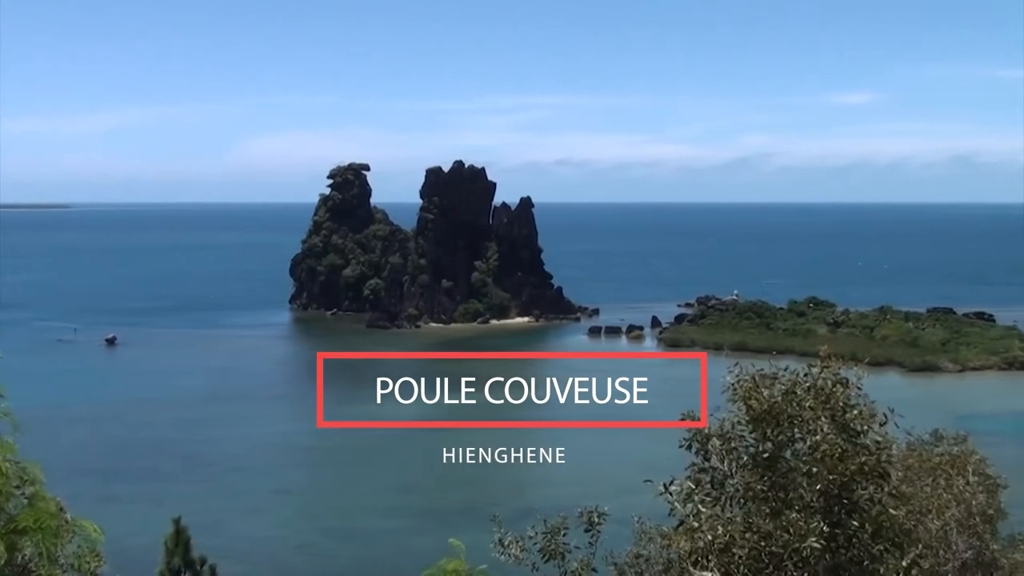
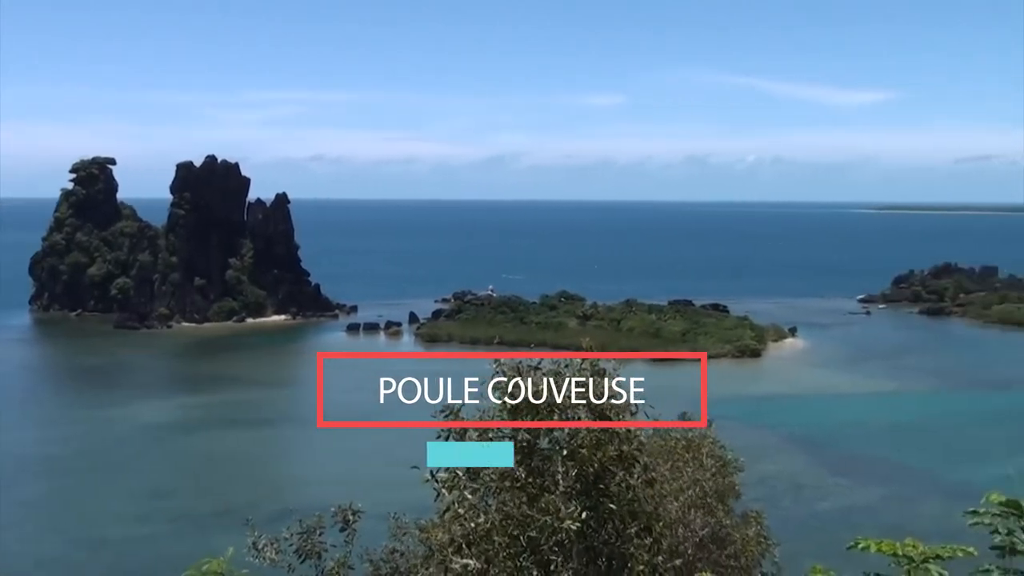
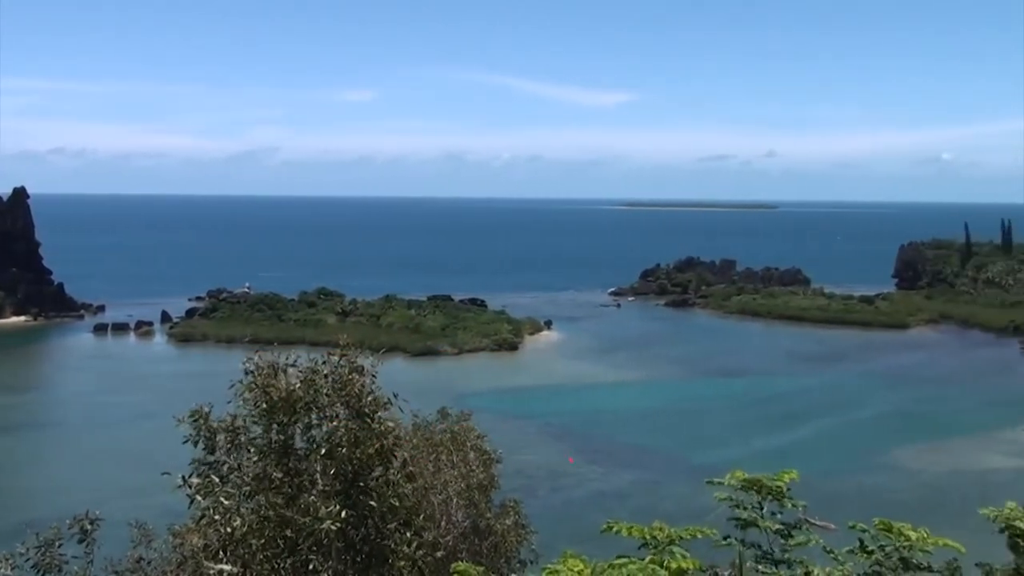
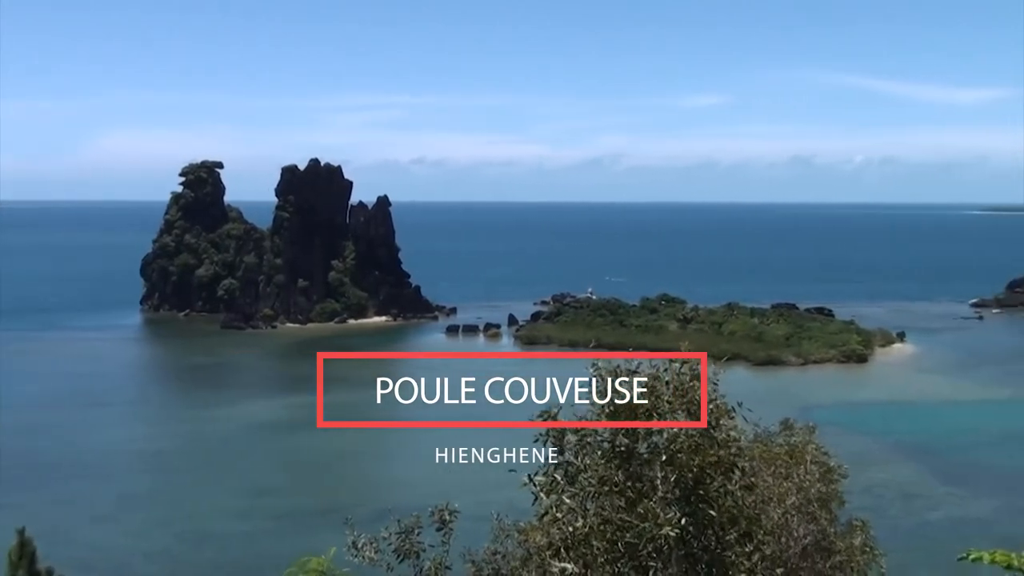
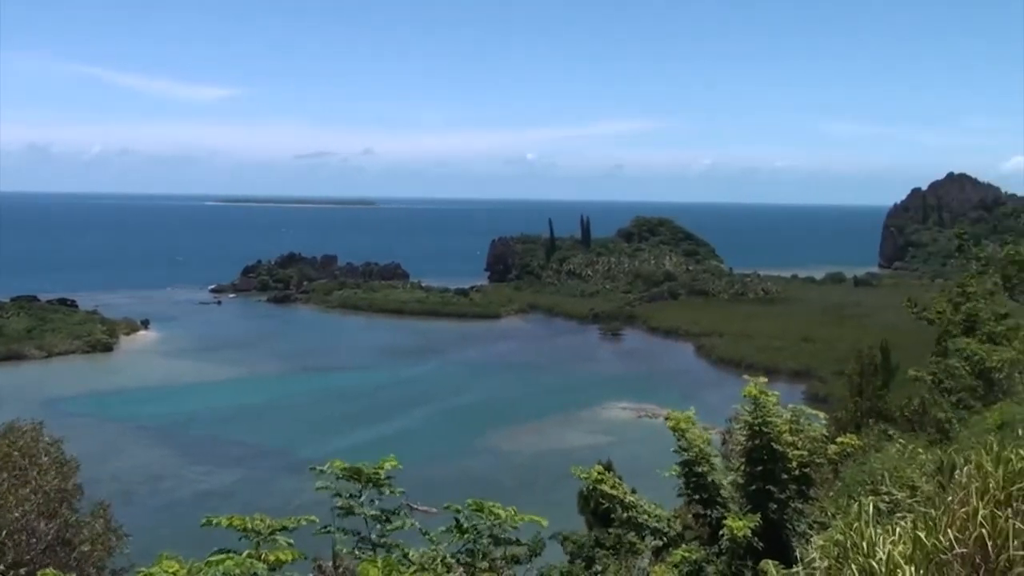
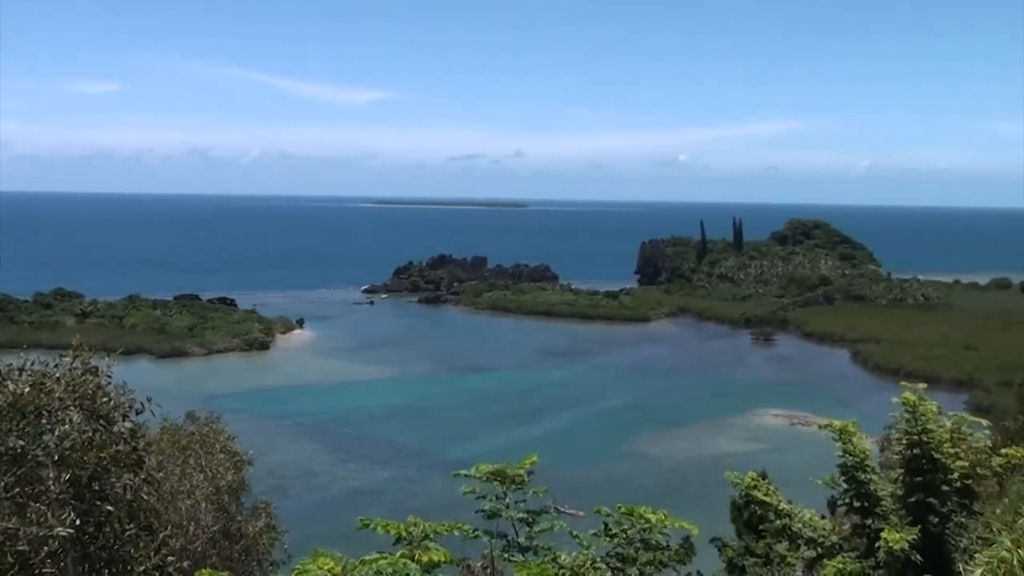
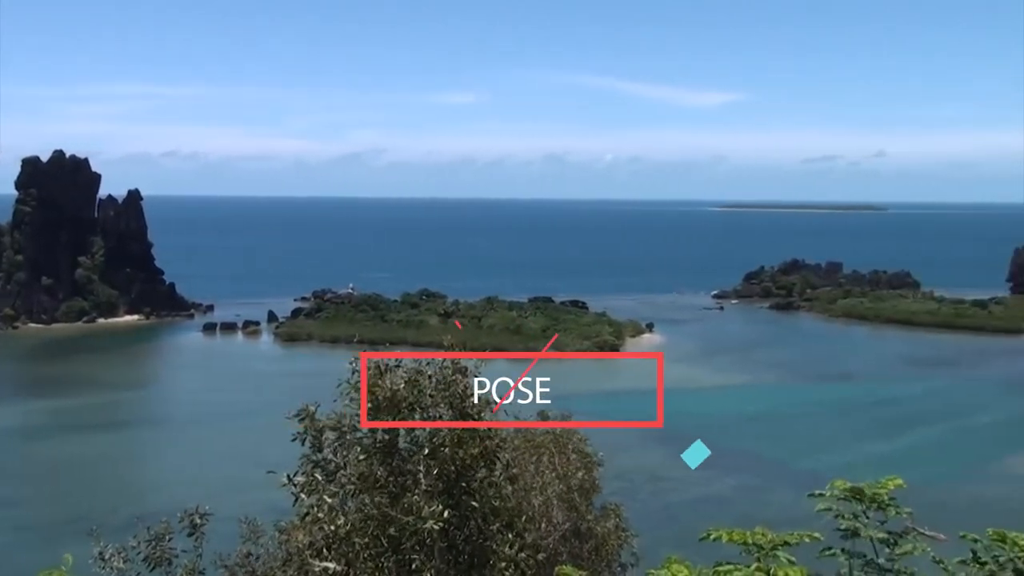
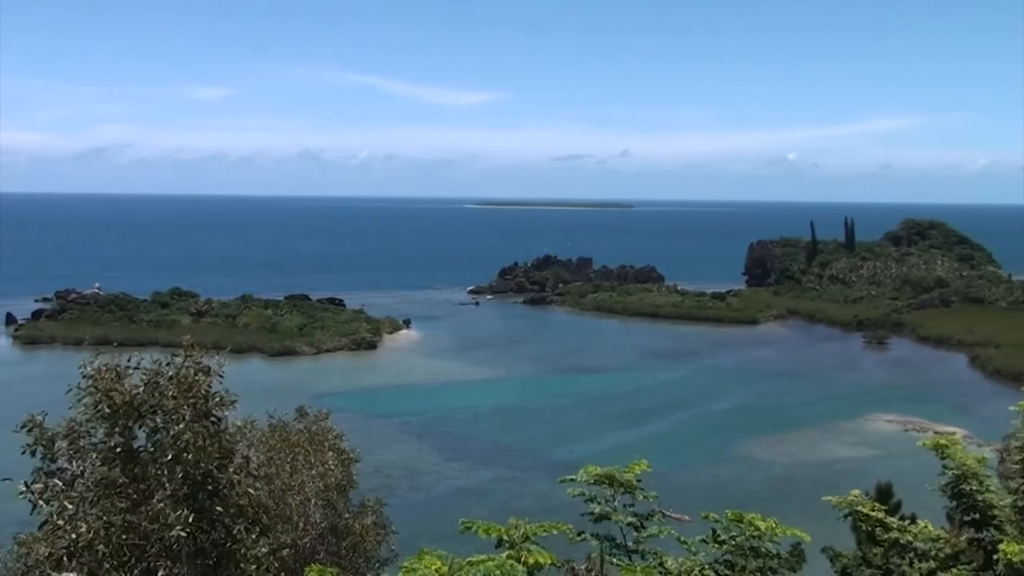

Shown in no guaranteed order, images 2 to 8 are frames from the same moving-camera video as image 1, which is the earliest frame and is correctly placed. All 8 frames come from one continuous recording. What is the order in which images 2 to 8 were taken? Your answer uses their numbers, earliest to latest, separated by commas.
4, 2, 7, 3, 8, 6, 5
